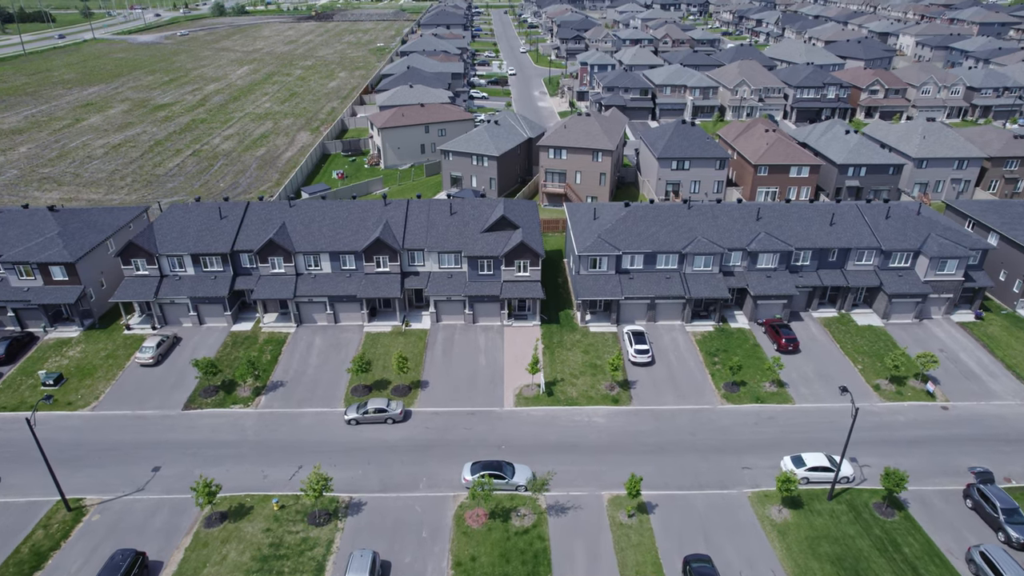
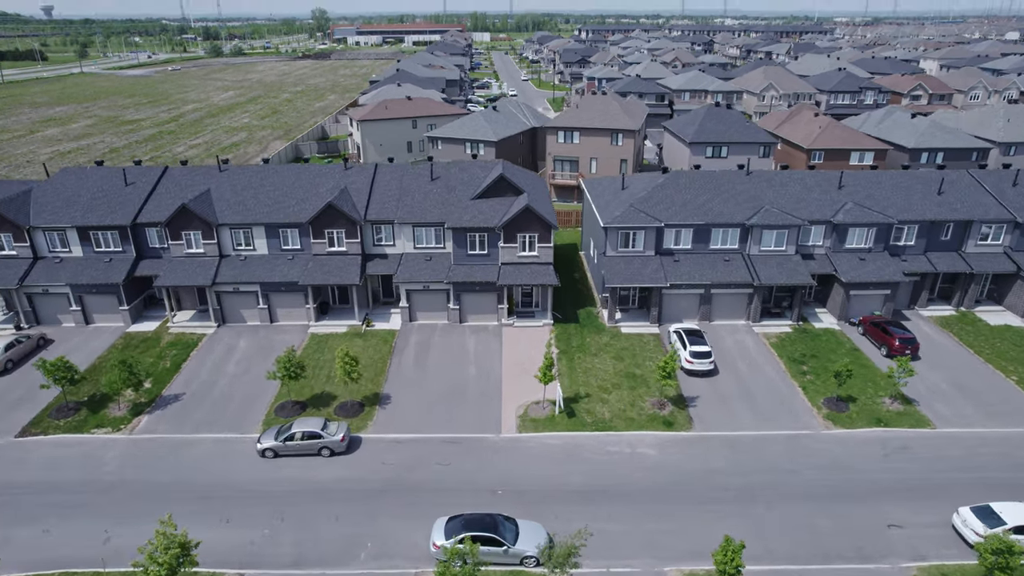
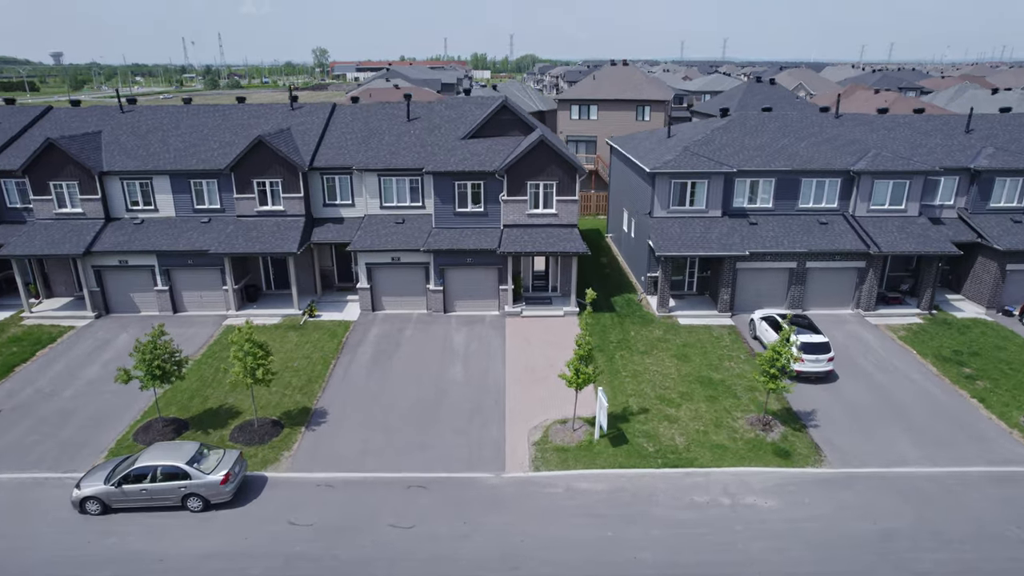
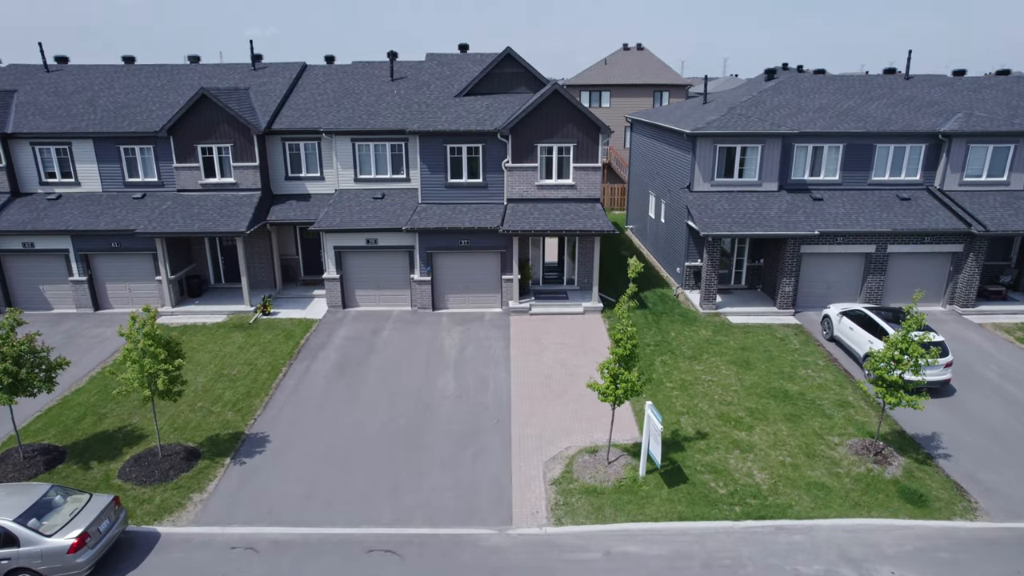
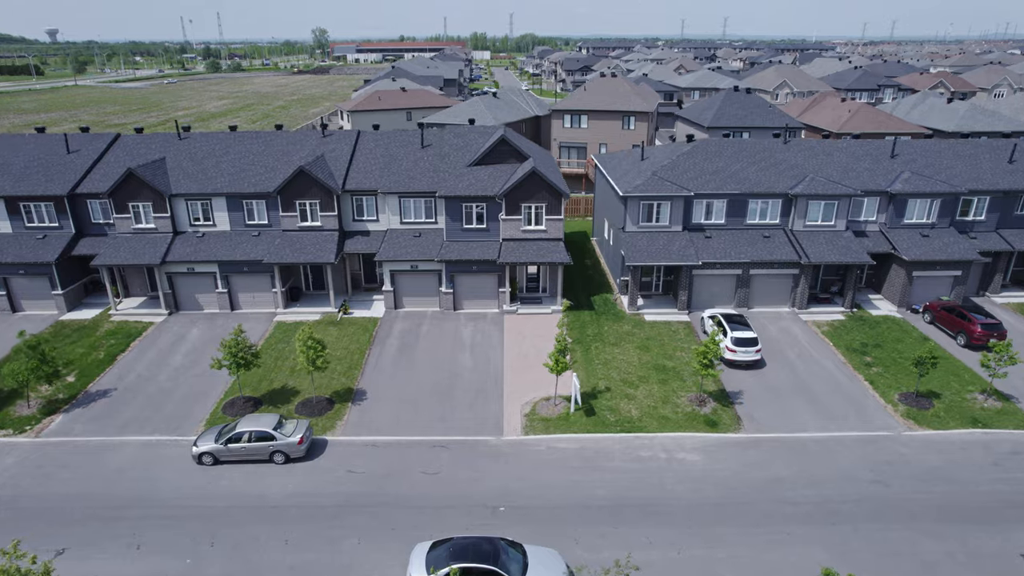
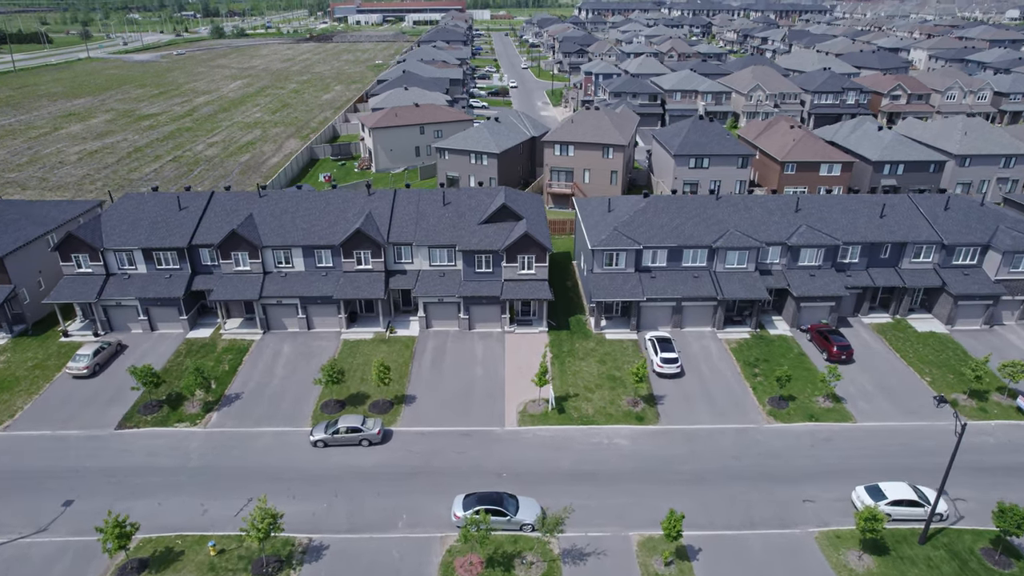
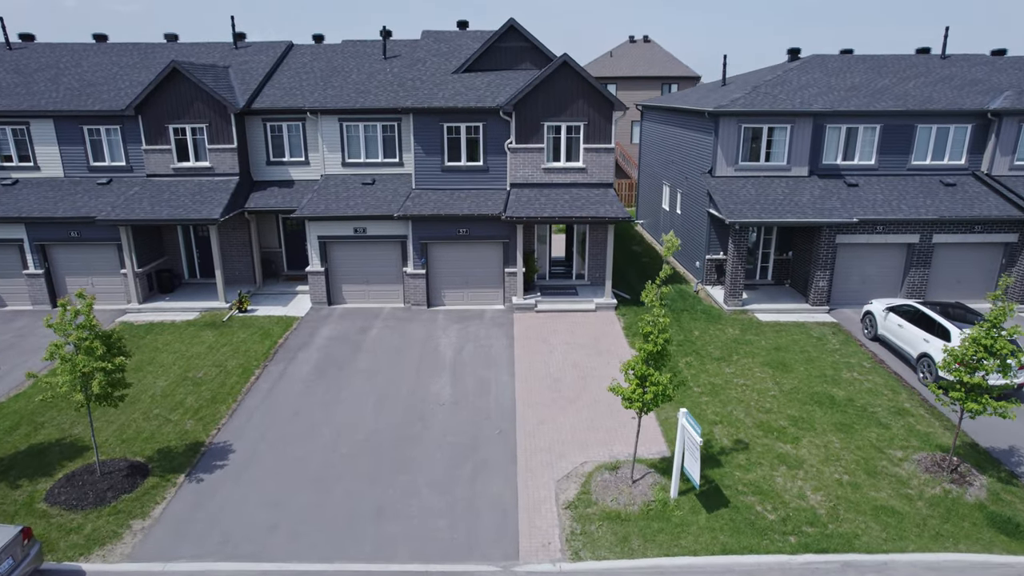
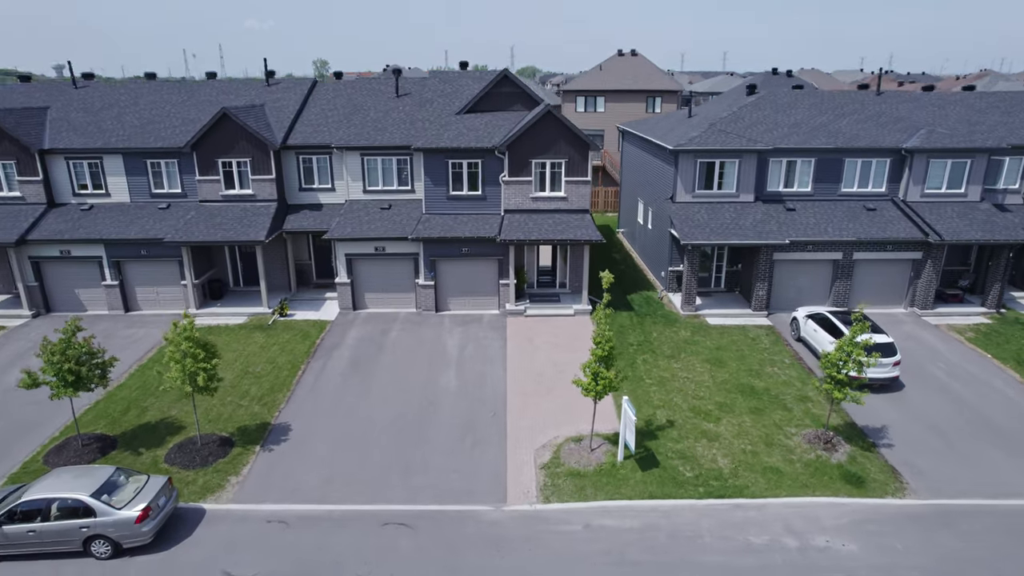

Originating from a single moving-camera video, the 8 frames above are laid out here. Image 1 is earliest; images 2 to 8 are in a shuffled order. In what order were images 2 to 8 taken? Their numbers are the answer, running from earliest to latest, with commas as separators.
6, 2, 5, 3, 8, 4, 7
